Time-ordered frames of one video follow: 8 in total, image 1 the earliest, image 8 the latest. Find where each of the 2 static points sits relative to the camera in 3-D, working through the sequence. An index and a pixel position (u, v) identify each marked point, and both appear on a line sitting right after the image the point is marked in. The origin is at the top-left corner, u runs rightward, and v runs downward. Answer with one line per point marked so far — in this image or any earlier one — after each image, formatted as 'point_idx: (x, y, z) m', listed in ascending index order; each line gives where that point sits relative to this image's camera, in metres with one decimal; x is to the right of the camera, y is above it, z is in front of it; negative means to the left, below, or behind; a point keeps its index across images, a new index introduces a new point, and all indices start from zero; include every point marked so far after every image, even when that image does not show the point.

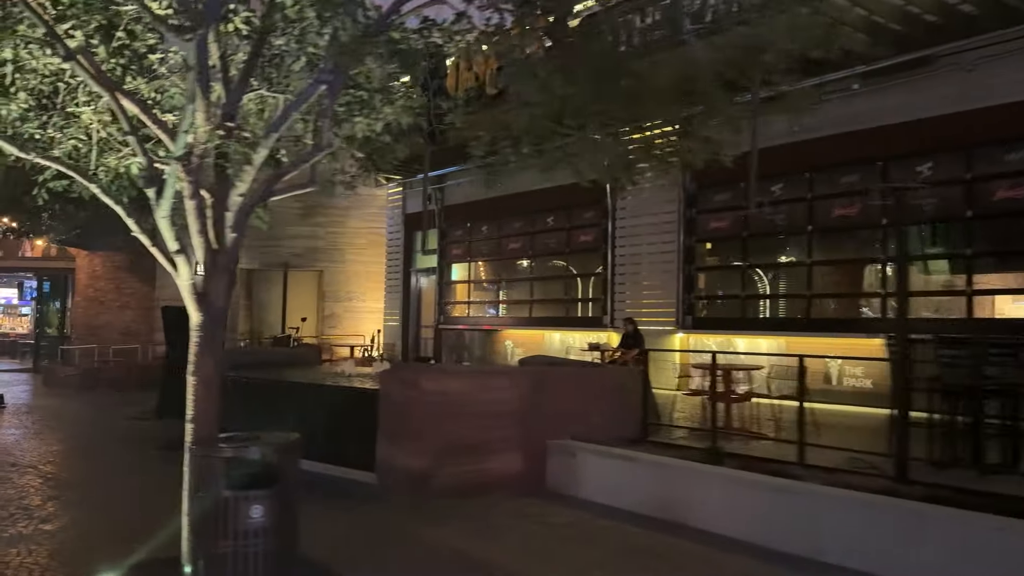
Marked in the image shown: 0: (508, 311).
0: (-0.1, -0.5, +15.2) m
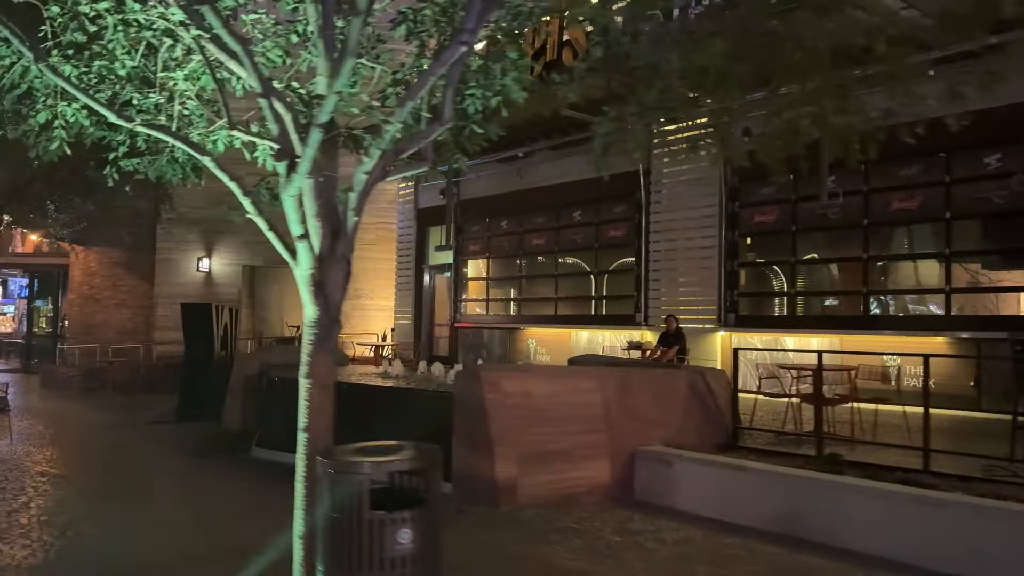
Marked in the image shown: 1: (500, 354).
0: (+0.3, -0.4, +14.8) m
1: (-0.2, -1.3, +15.3) m
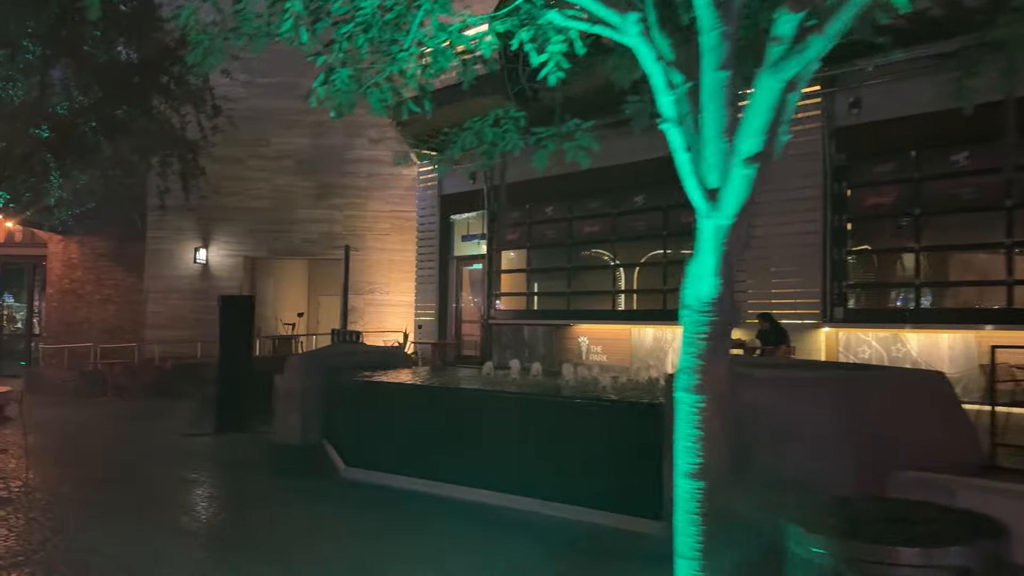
0: (+1.1, -0.3, +13.4) m
1: (+0.6, -1.2, +13.9) m
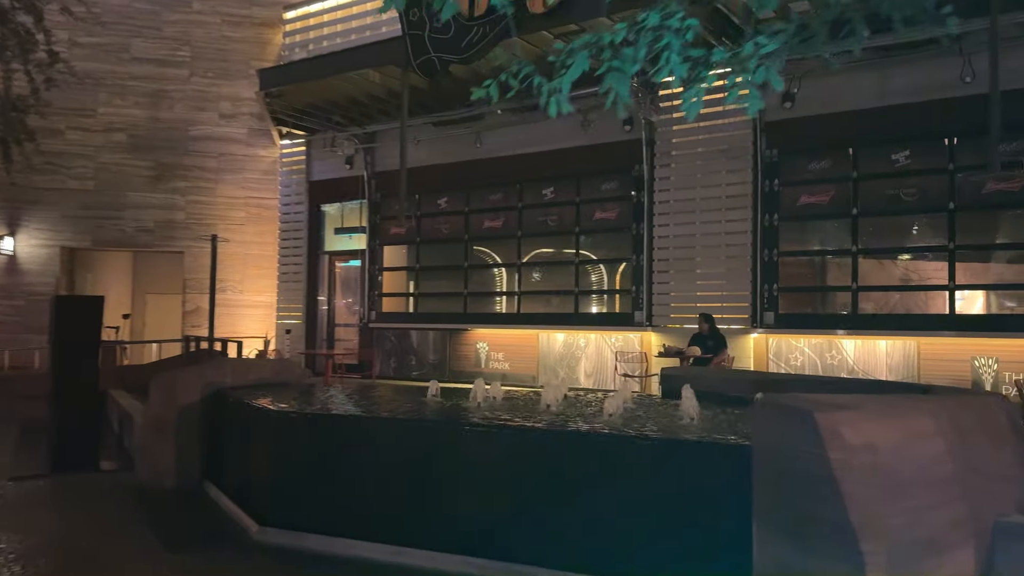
0: (-0.5, -0.3, +12.2) m
1: (-1.2, -1.2, +12.6) m
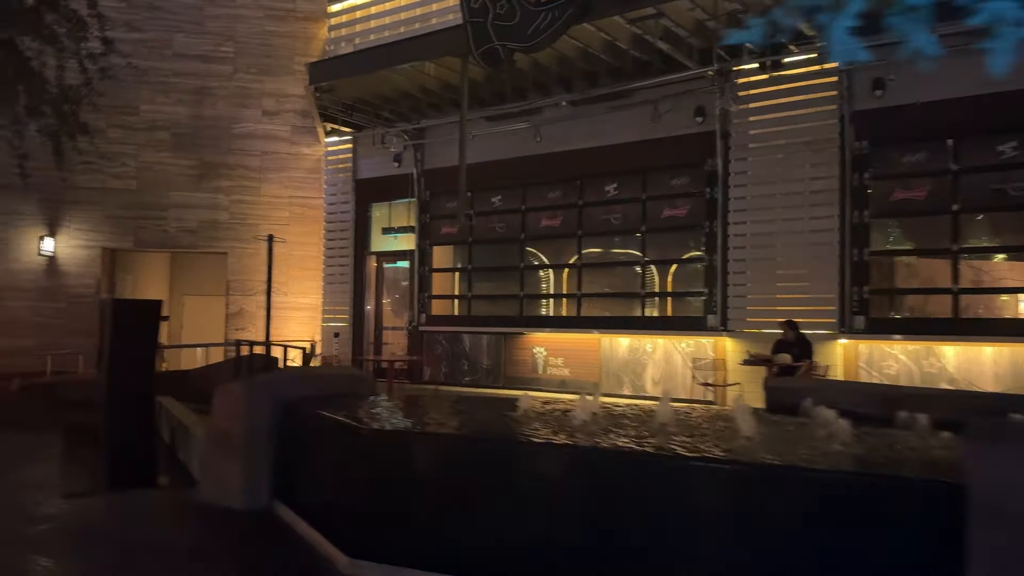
0: (+0.3, -0.3, +11.6) m
1: (-0.3, -1.2, +12.0) m
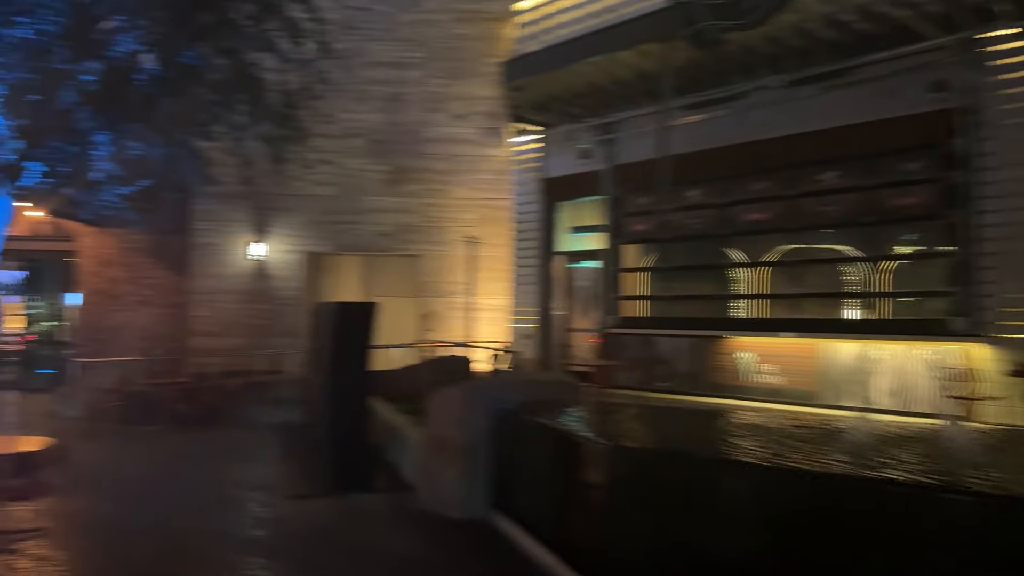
0: (+3.0, -0.3, +10.8) m
1: (+2.5, -1.2, +11.3) m
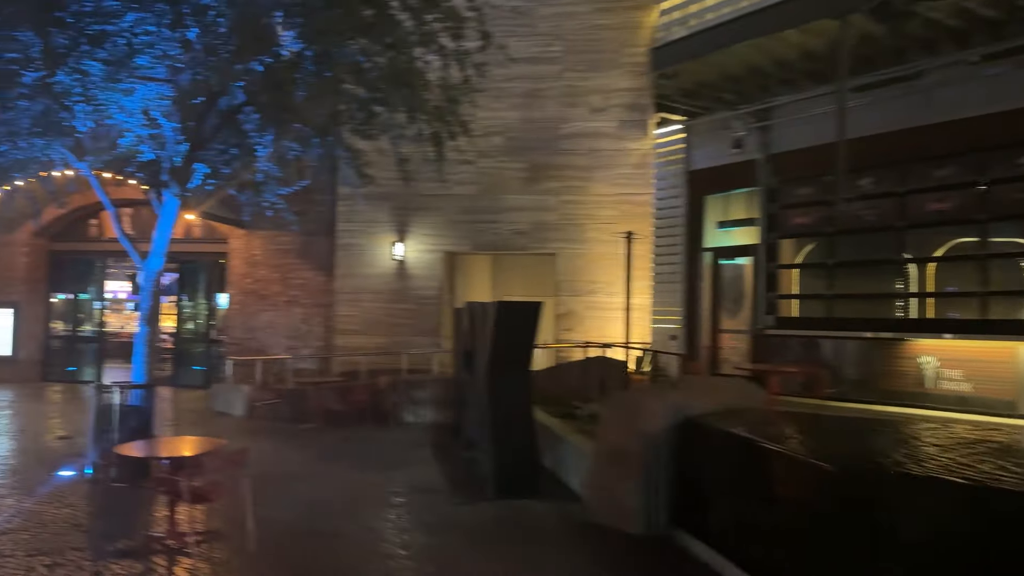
0: (+4.9, -0.3, +9.8) m
1: (+4.5, -1.2, +10.4) m
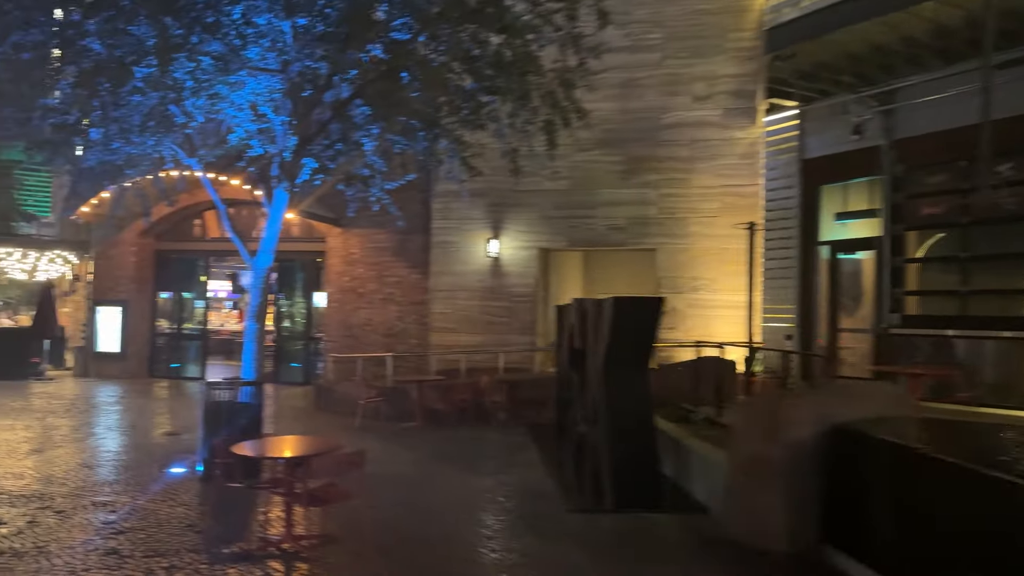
0: (+6.2, -0.2, +8.9) m
1: (+5.7, -1.1, +9.5) m
